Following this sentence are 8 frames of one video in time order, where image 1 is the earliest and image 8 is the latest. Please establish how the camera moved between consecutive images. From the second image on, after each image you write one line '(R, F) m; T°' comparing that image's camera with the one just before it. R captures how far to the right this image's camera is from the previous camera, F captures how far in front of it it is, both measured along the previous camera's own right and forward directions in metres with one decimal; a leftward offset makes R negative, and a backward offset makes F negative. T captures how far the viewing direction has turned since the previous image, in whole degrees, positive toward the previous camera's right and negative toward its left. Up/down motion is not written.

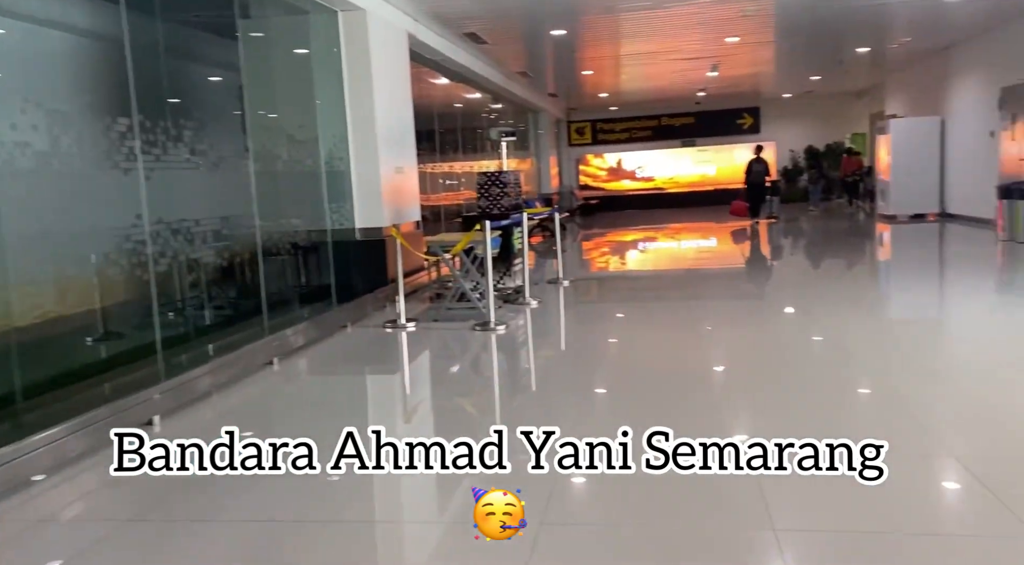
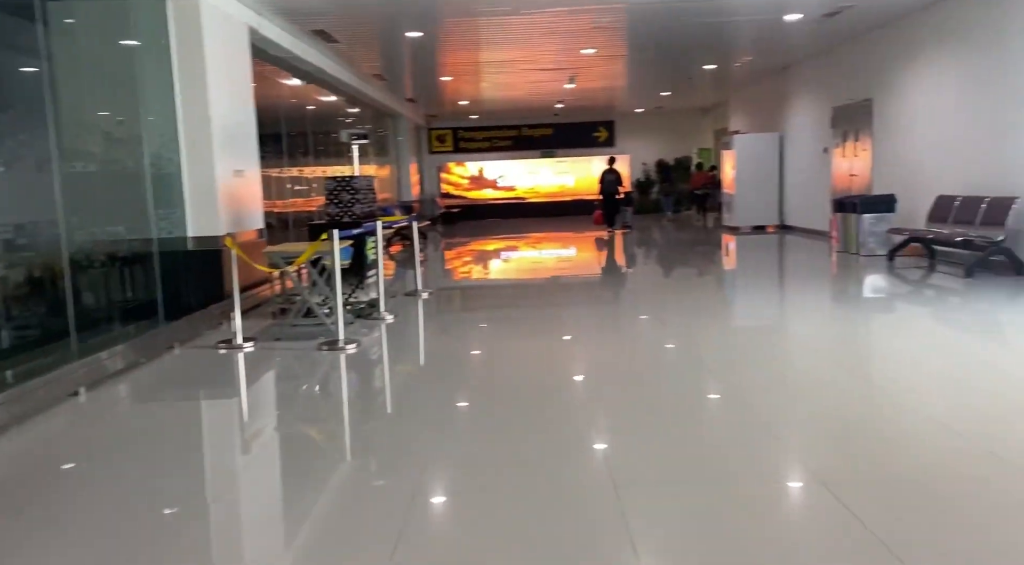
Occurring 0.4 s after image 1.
(+0.1, +0.3) m; +10°
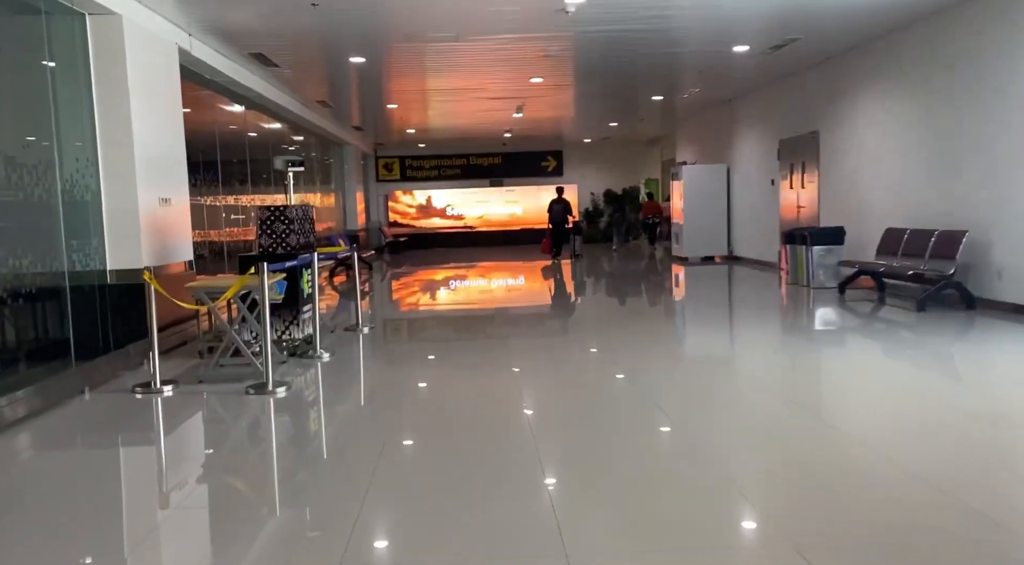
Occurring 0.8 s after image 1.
(0.0, +0.3) m; +4°
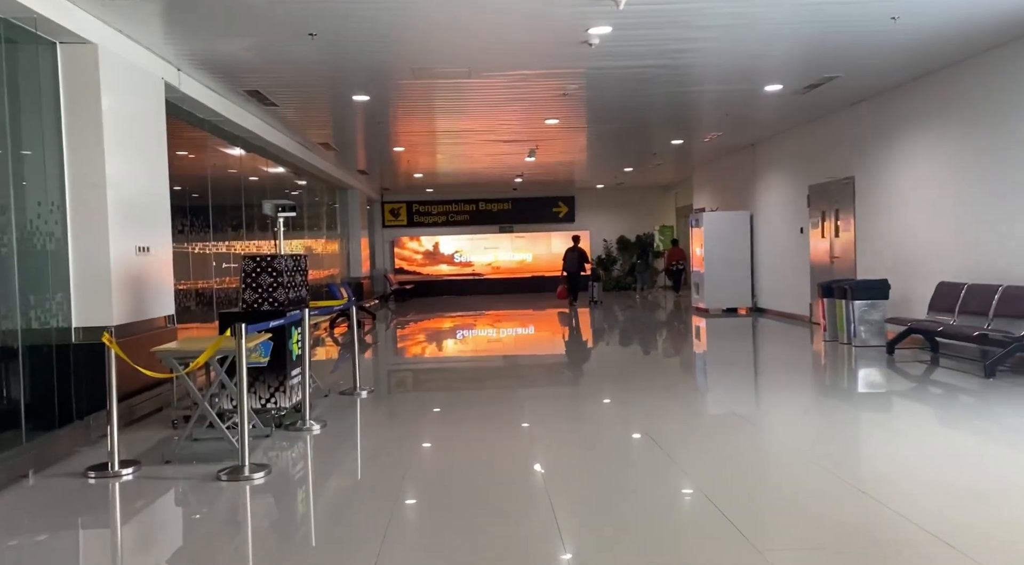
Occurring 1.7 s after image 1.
(-0.1, +0.7) m; -1°
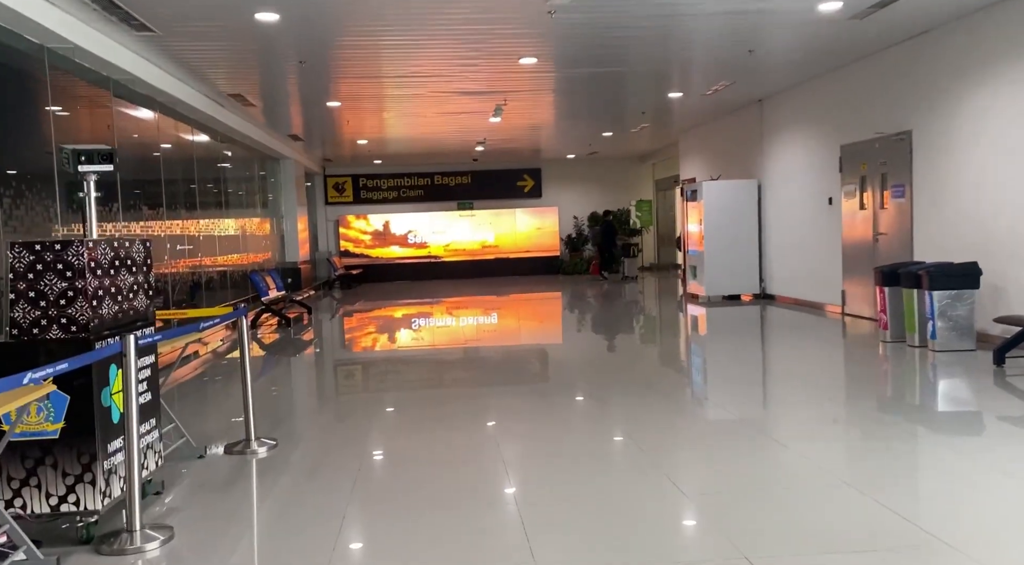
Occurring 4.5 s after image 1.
(-0.1, +2.0) m; +3°
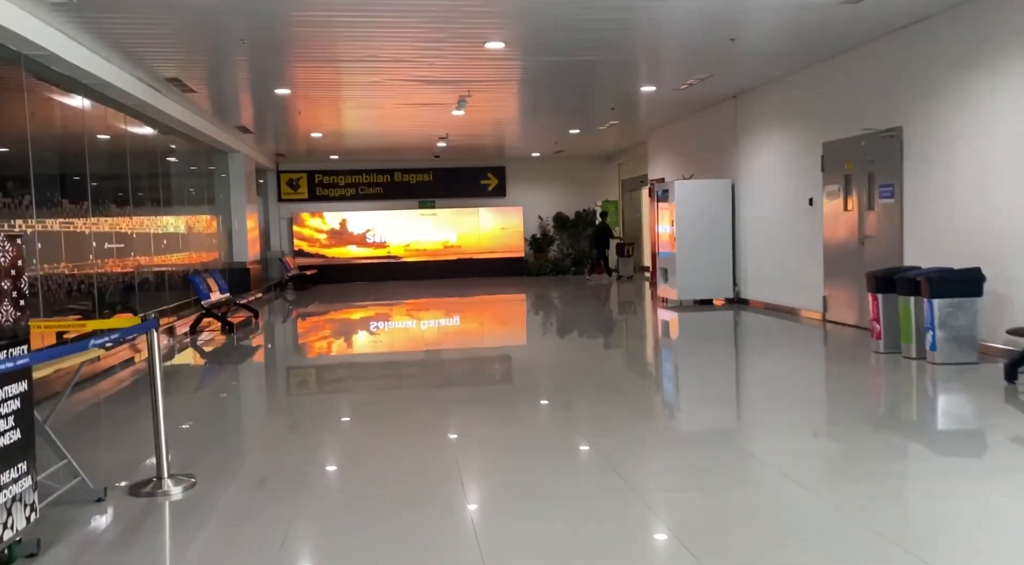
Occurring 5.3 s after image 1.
(0.0, +0.6) m; +3°
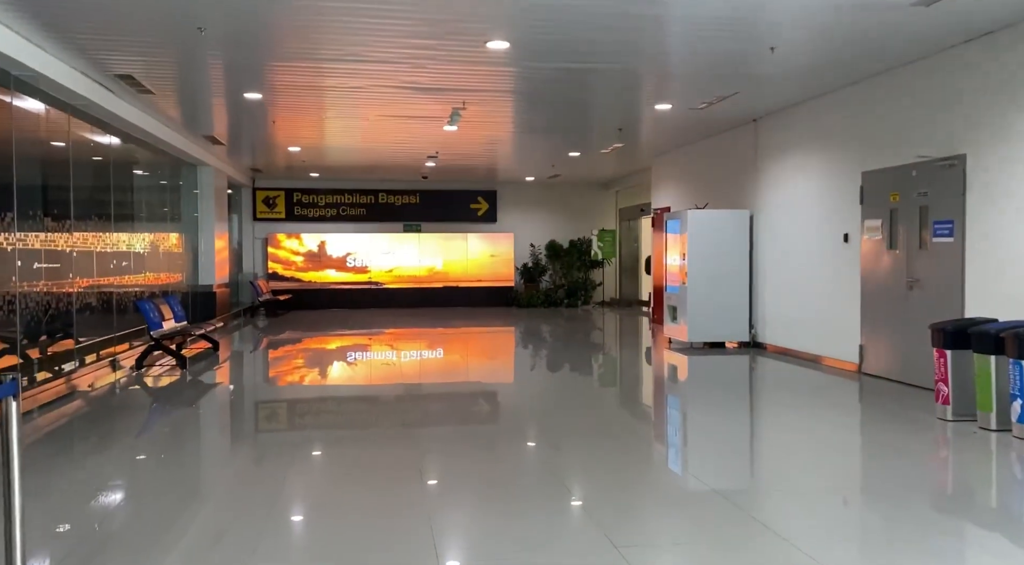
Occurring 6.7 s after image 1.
(-0.1, +1.0) m; +1°
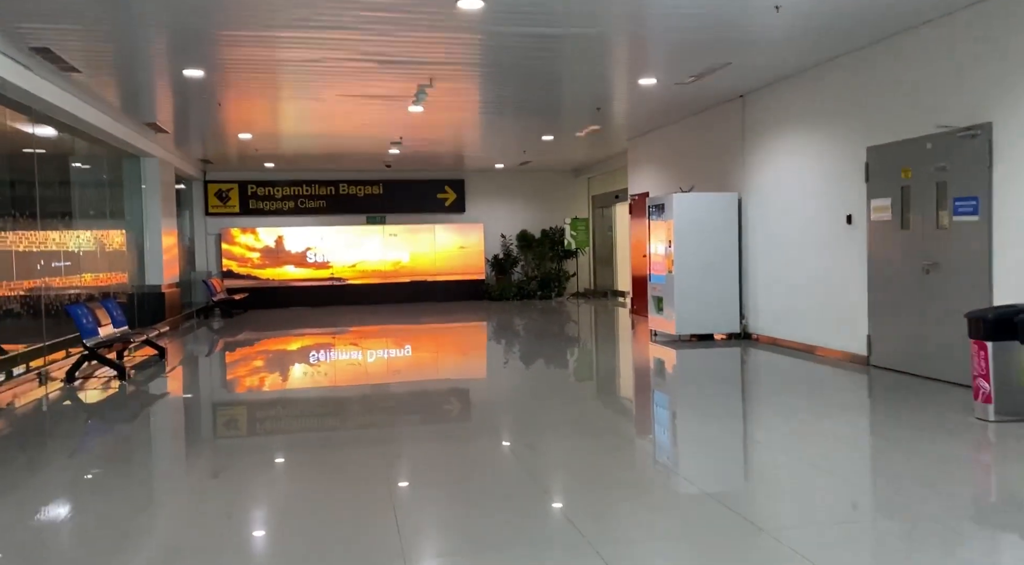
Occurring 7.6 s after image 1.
(-0.1, +0.7) m; +3°
